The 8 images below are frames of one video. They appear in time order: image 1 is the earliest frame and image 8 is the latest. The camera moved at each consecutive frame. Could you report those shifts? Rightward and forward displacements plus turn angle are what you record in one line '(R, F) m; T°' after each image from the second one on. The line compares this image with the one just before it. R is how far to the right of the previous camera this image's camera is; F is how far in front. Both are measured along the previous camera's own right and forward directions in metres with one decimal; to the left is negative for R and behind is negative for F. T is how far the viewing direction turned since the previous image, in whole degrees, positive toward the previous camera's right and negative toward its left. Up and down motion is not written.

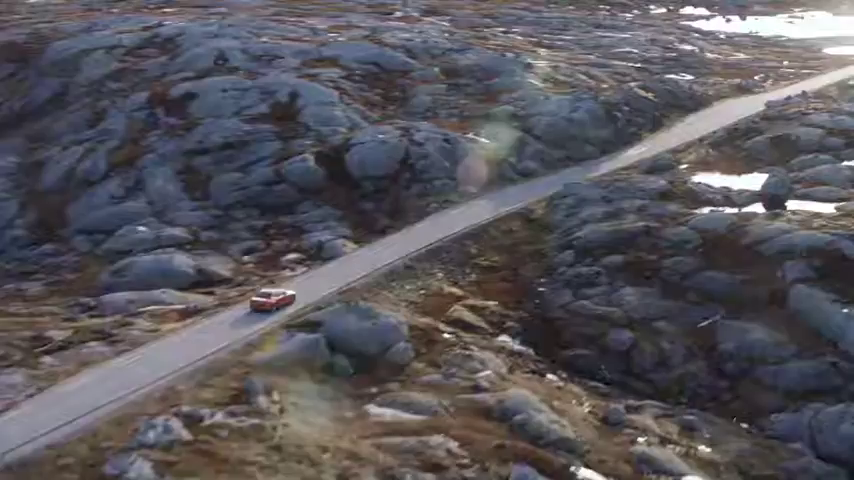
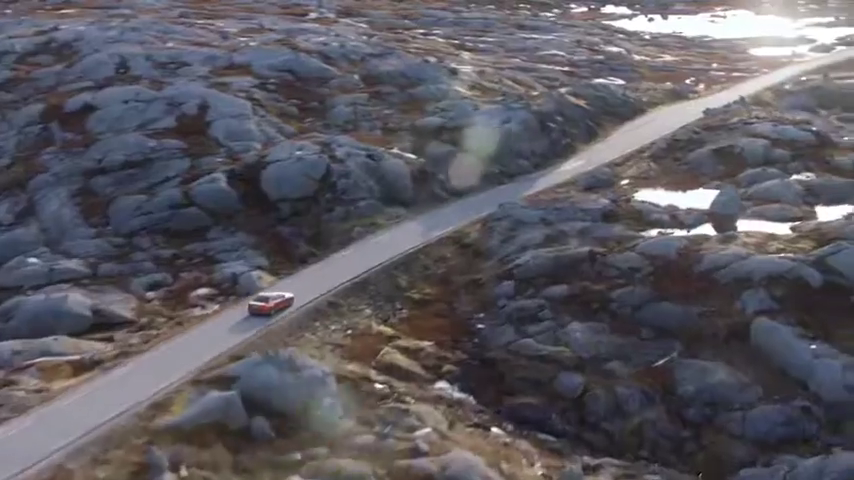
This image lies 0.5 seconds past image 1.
(-0.4, +4.3) m; +4°
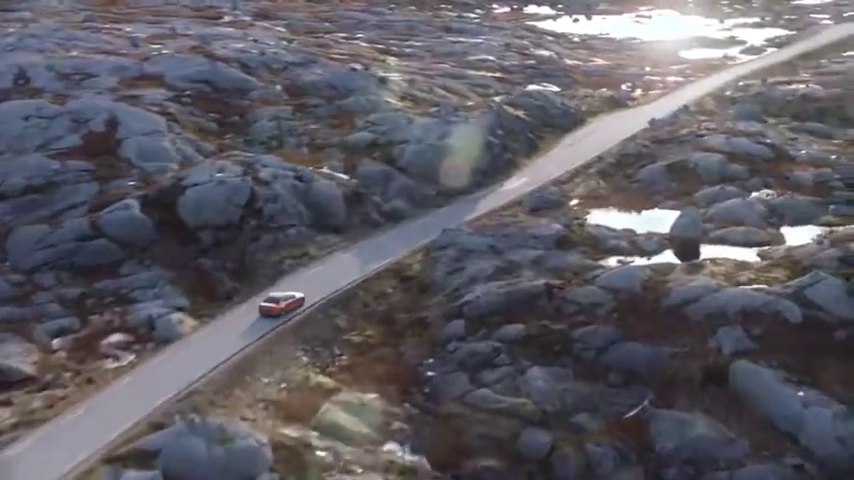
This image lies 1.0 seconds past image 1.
(-0.8, +4.3) m; +4°
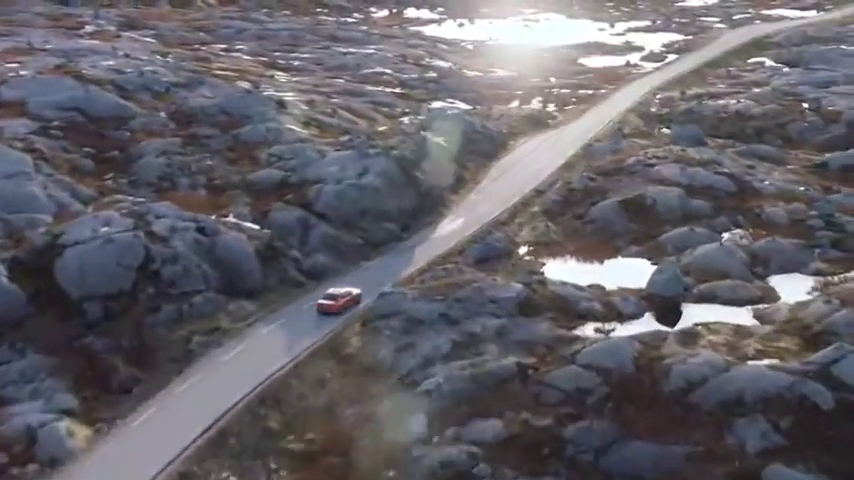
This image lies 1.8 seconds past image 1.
(-2.1, +7.3) m; +6°
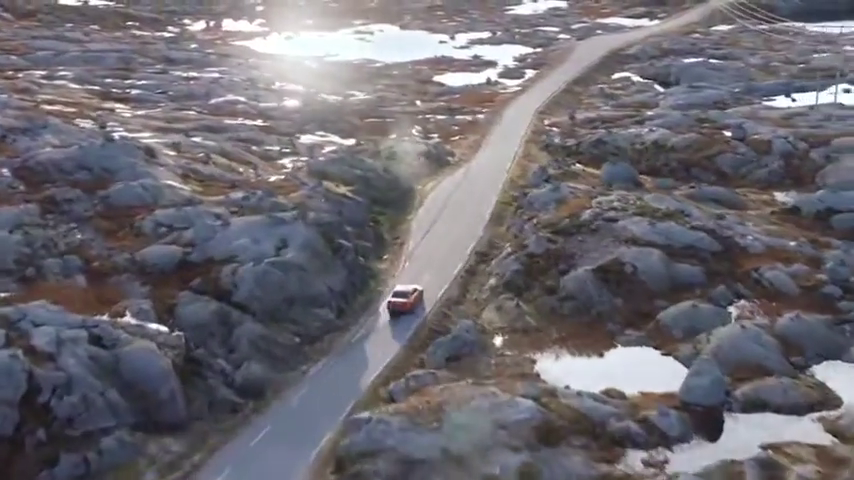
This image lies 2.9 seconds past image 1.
(-4.2, +8.9) m; +9°
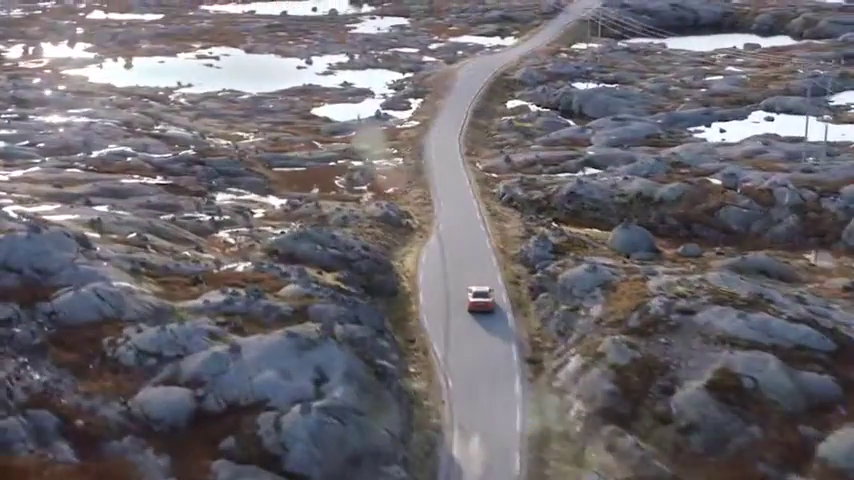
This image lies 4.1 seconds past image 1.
(-6.3, +8.9) m; +9°
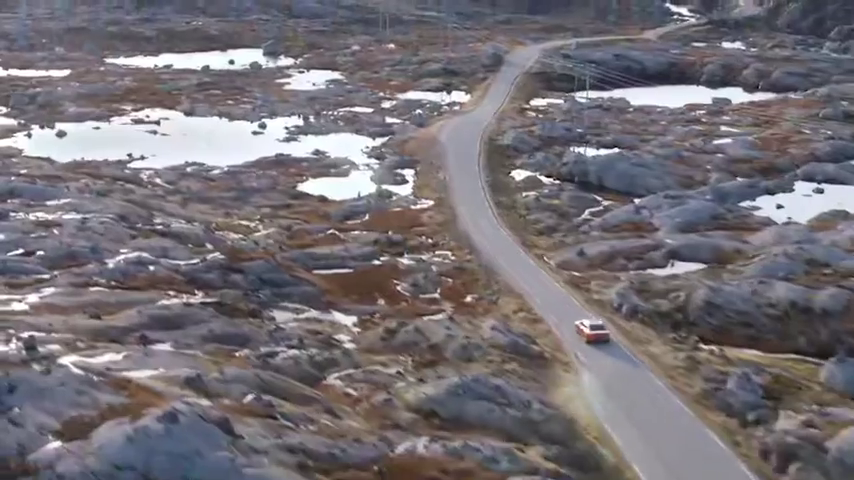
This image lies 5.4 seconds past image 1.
(-8.1, +9.0) m; +6°
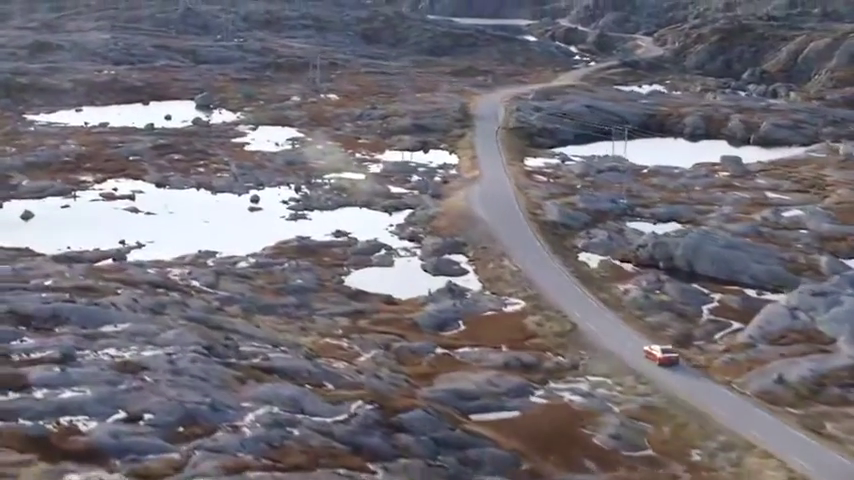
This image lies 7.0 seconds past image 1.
(-9.9, +10.6) m; +6°
